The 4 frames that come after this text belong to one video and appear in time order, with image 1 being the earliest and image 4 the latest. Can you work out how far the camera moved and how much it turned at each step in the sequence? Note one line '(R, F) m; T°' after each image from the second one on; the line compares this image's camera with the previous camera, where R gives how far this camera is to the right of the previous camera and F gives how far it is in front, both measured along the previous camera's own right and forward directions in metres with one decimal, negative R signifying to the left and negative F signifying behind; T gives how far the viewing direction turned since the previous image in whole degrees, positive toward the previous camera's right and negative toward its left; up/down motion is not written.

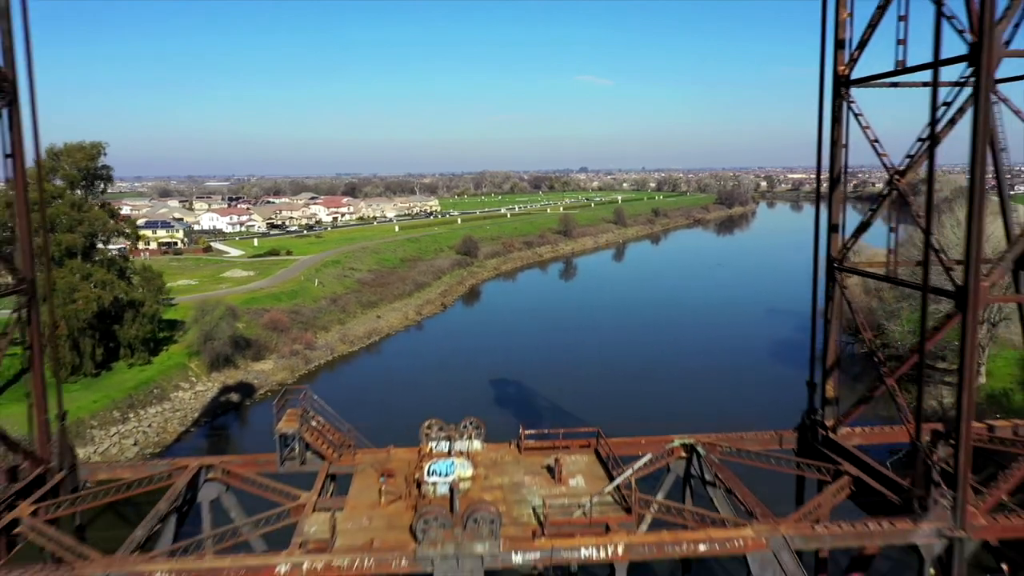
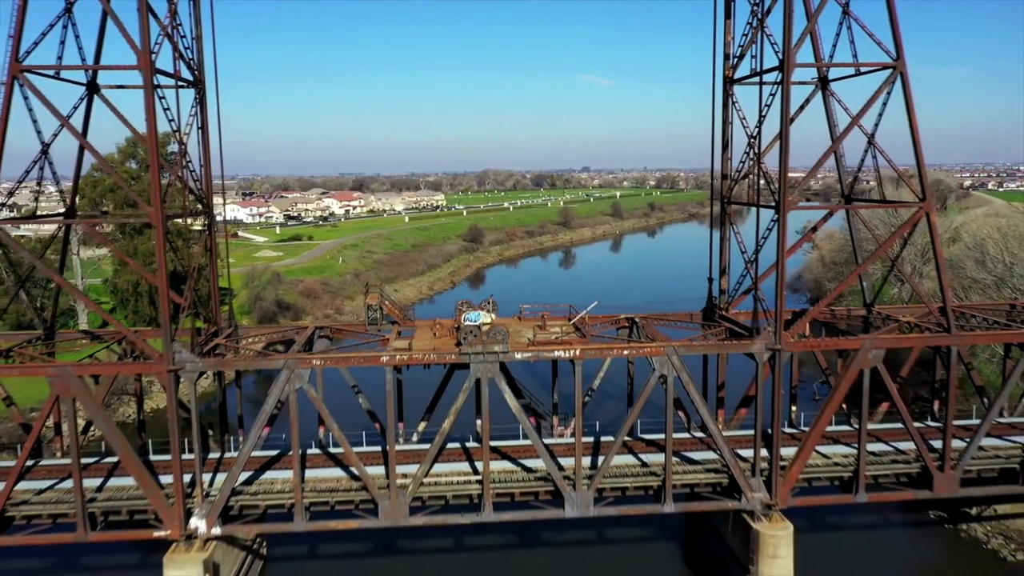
(0.0, -6.0) m; 0°
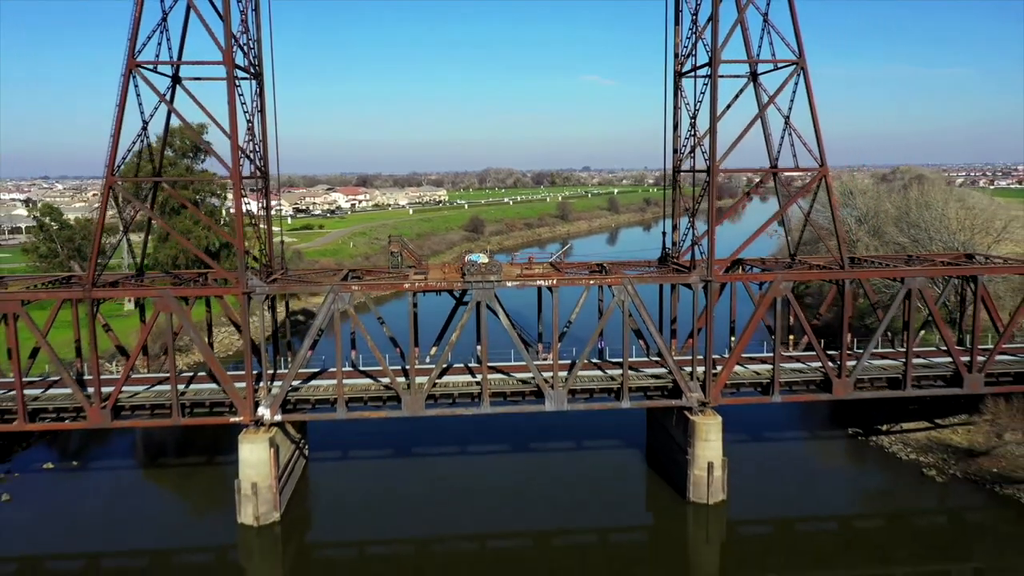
(+0.4, -4.3) m; 0°
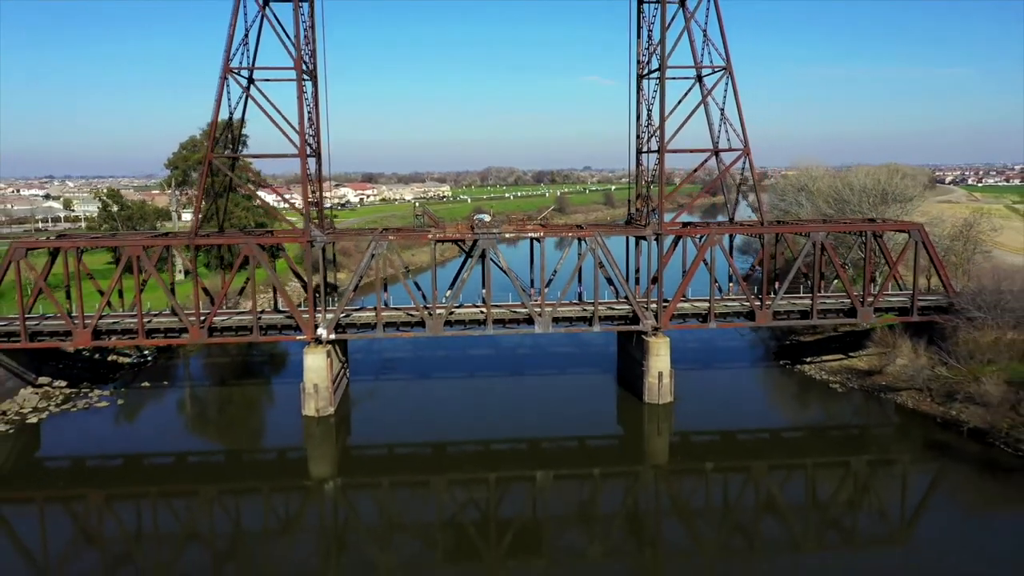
(+0.2, -5.9) m; 0°
